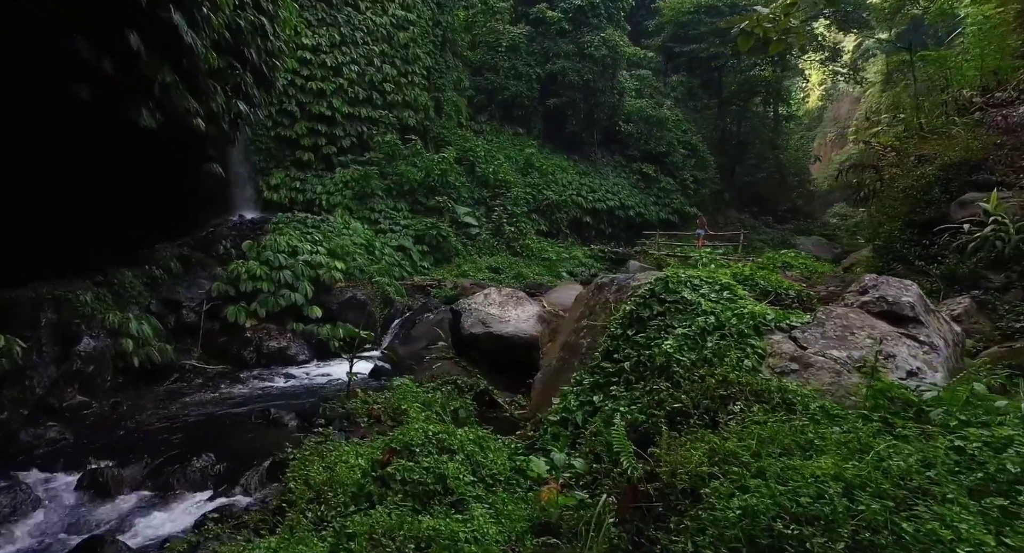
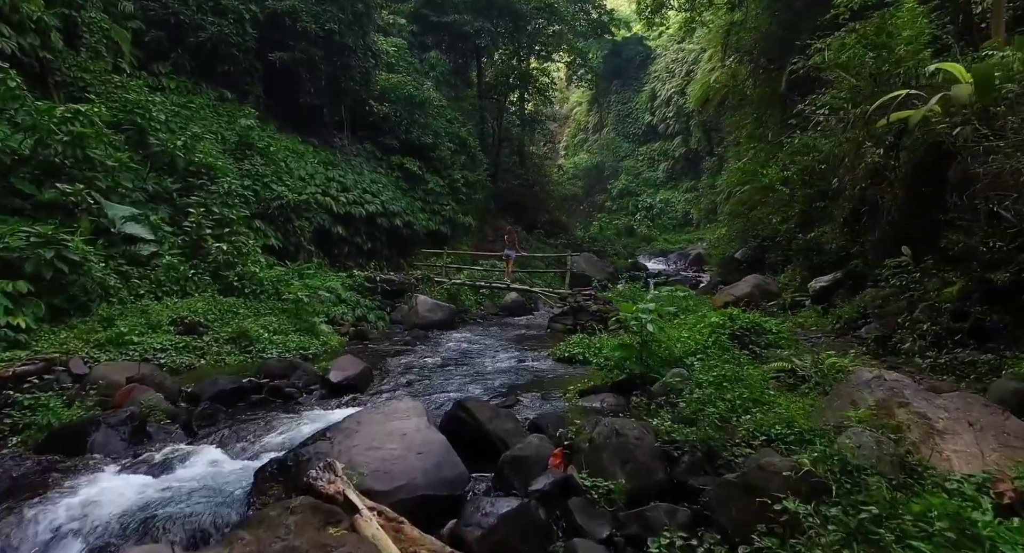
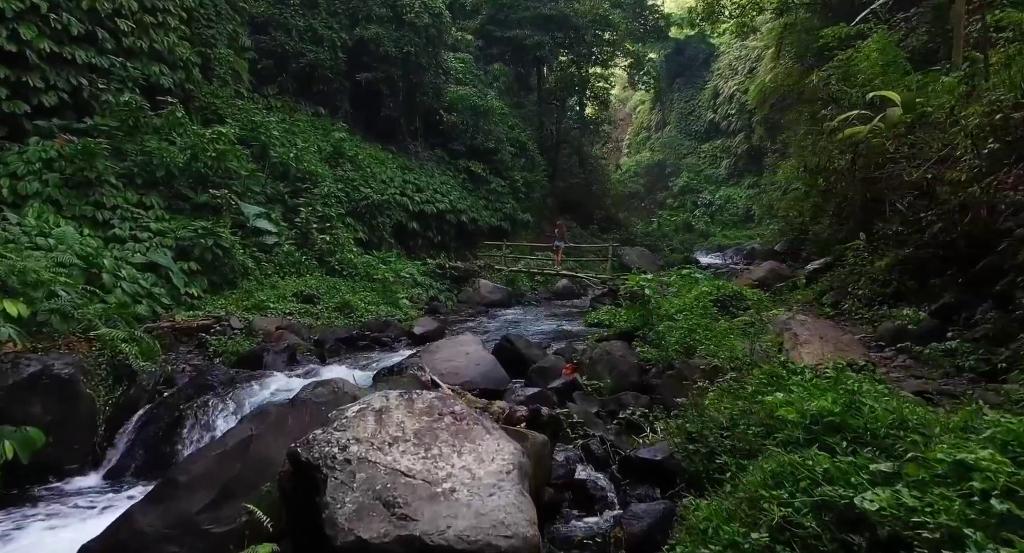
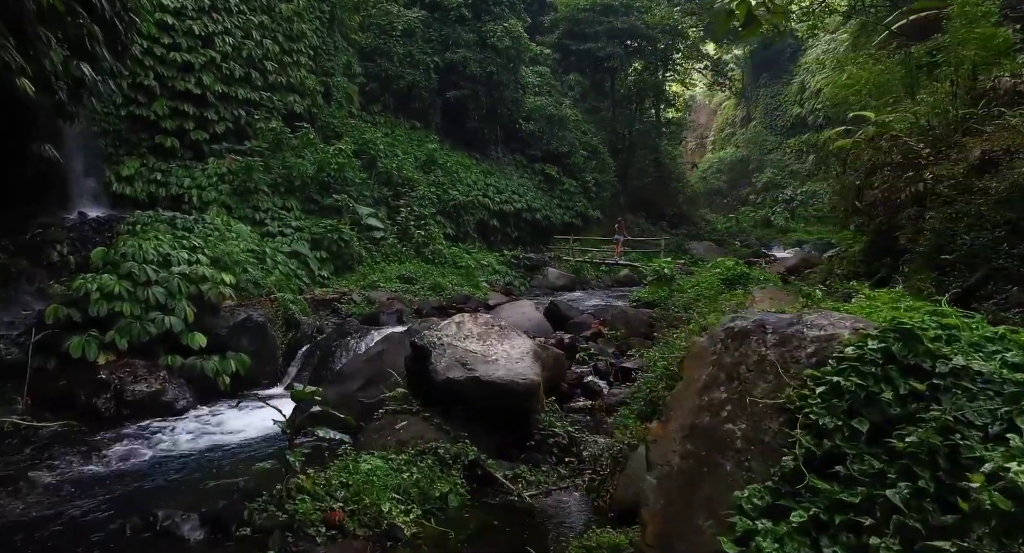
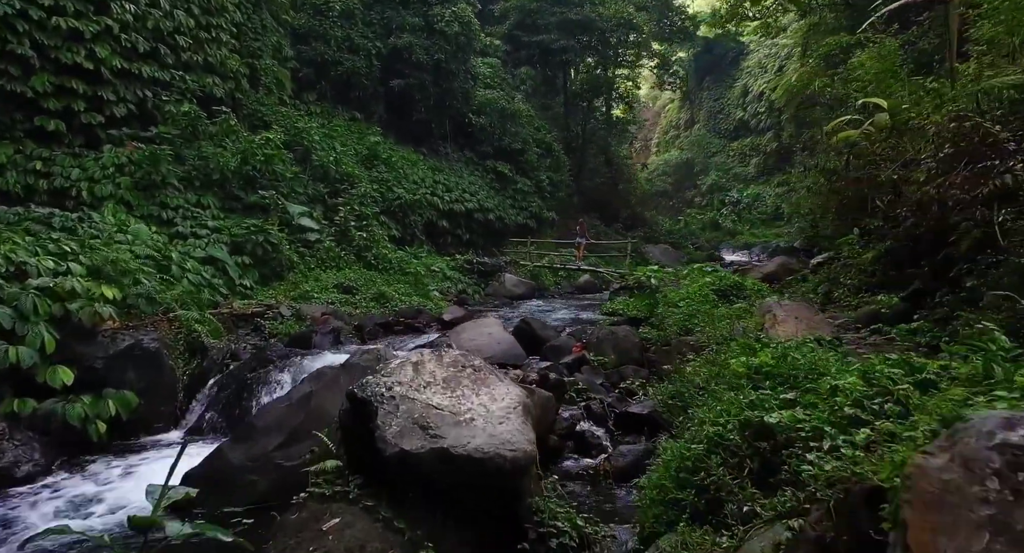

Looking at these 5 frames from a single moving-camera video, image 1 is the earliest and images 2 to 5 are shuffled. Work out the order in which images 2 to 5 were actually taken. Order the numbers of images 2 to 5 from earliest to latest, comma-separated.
4, 5, 3, 2
